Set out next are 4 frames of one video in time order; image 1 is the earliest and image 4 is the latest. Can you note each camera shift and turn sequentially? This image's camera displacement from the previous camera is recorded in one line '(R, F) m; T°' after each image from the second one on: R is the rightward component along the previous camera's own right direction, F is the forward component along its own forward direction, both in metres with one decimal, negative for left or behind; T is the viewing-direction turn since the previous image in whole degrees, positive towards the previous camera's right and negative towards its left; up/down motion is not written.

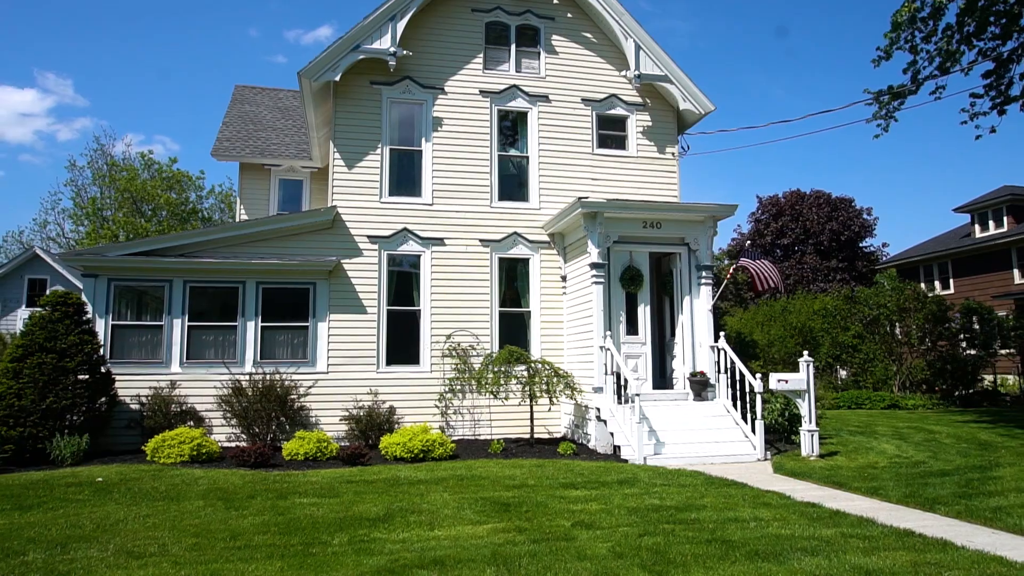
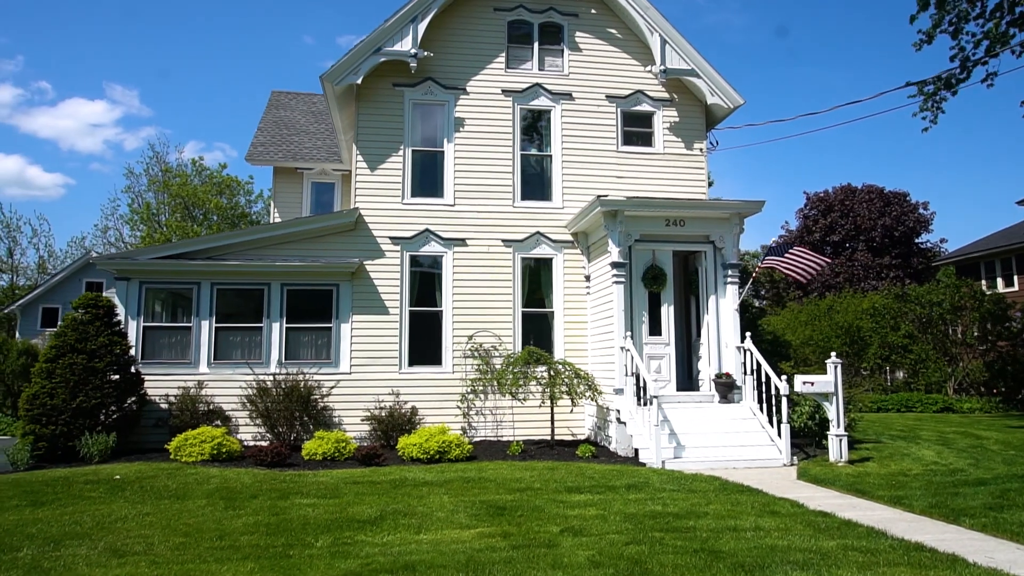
(+0.6, +0.1) m; -4°
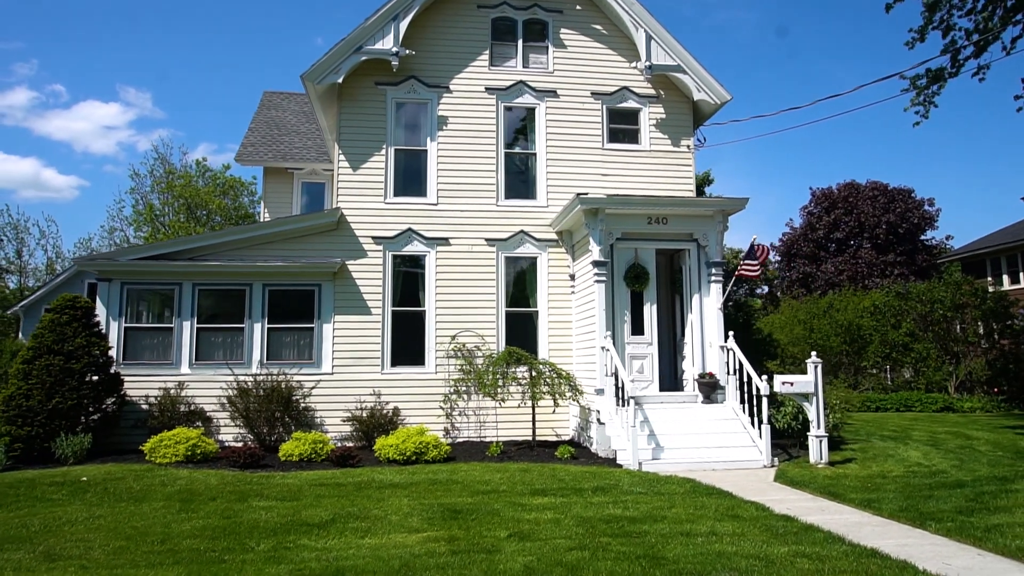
(+0.6, +0.1) m; -1°
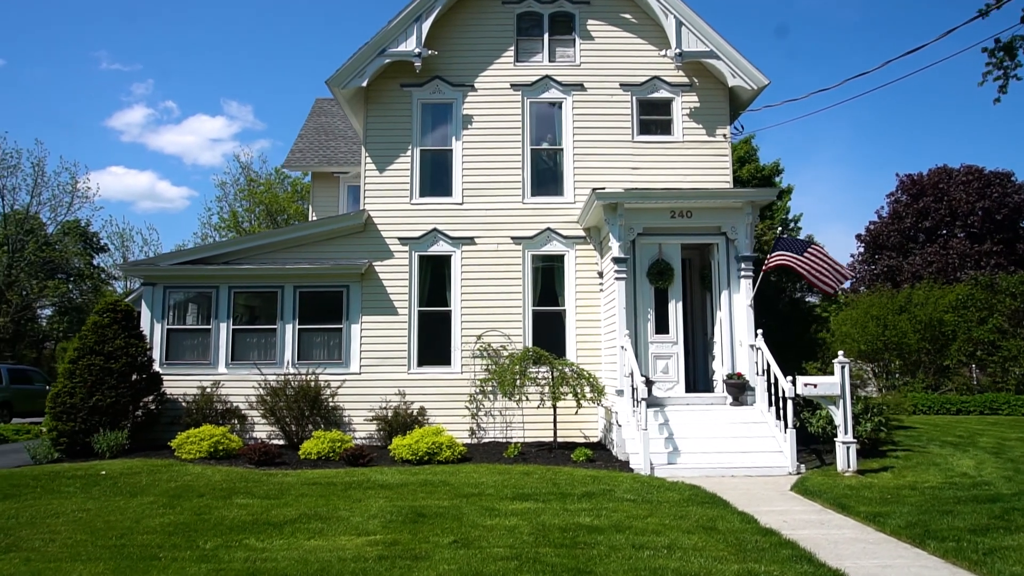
(+1.3, +0.3) m; -8°
